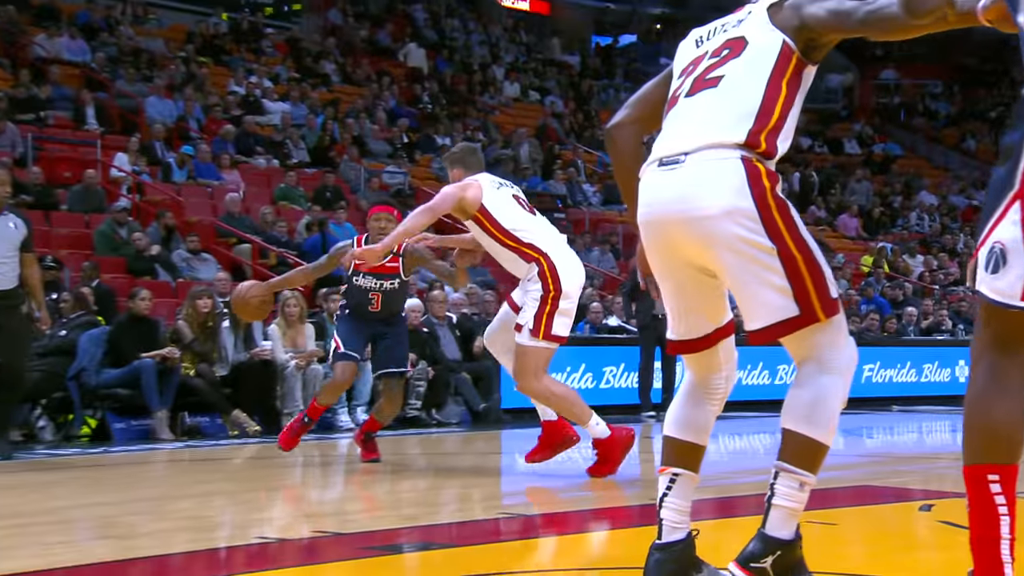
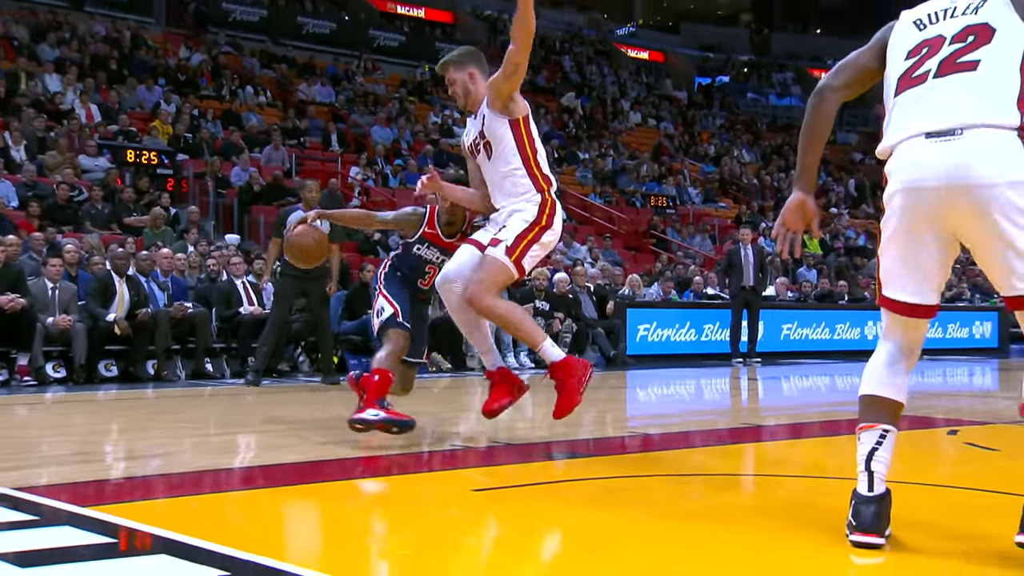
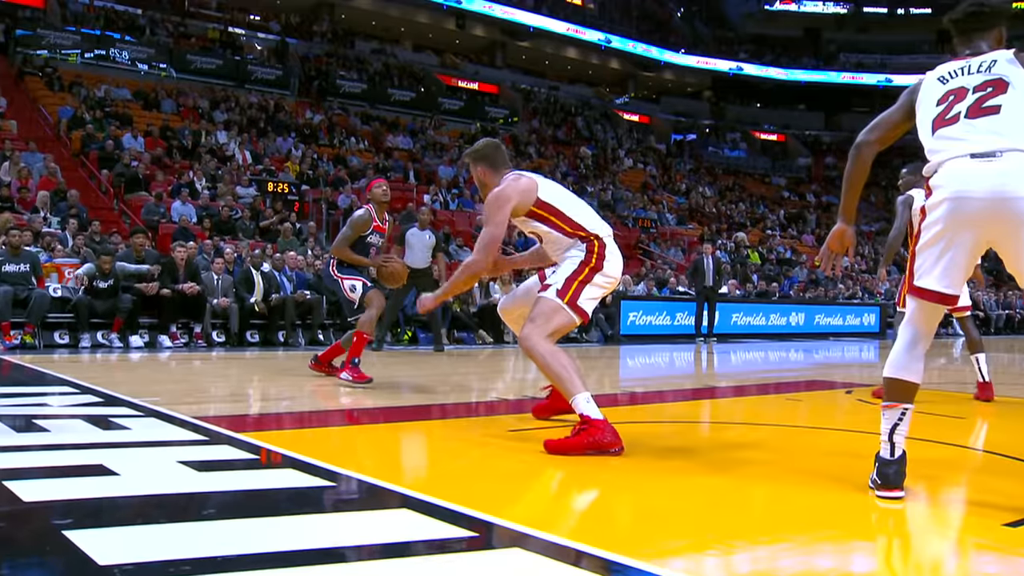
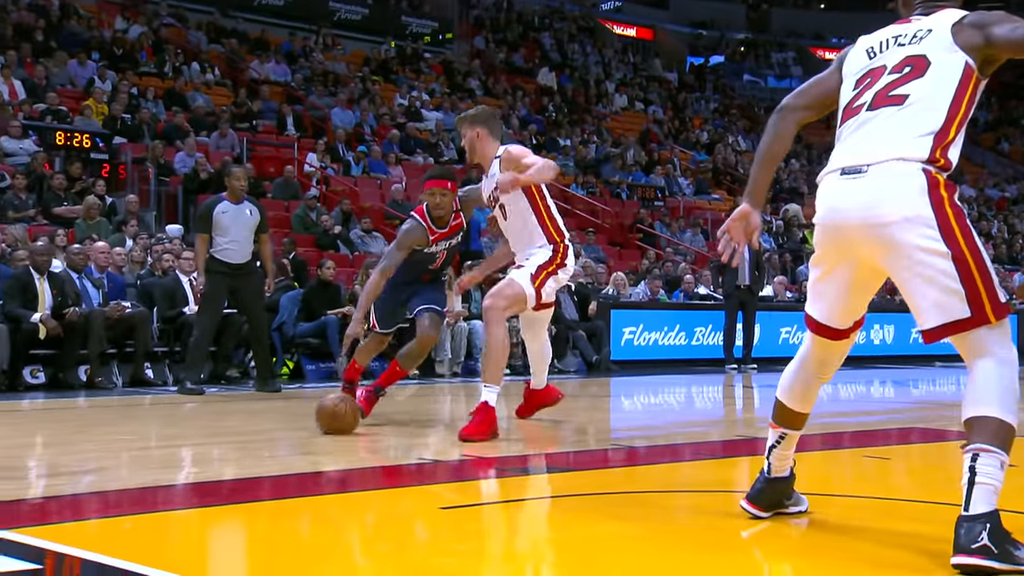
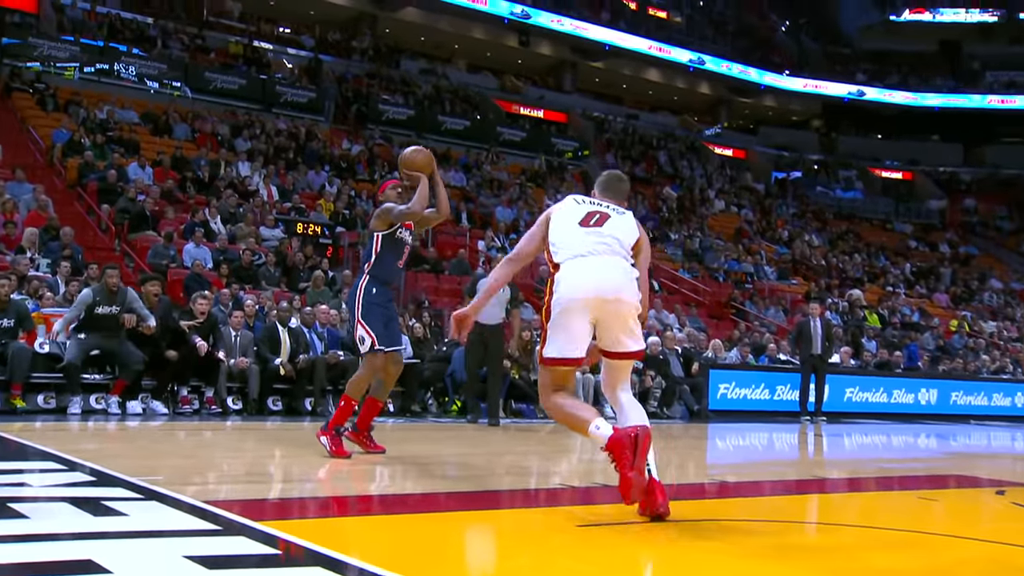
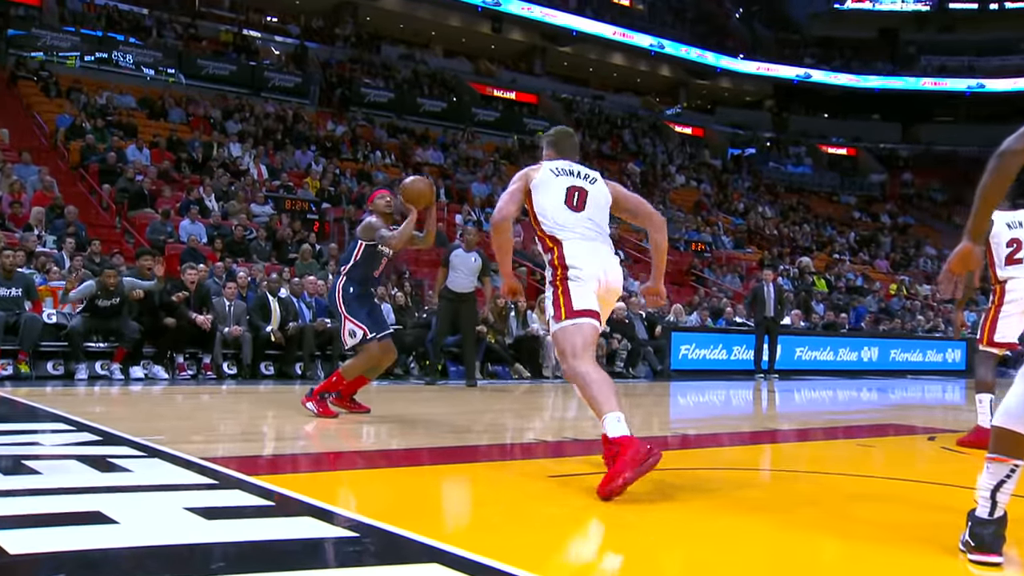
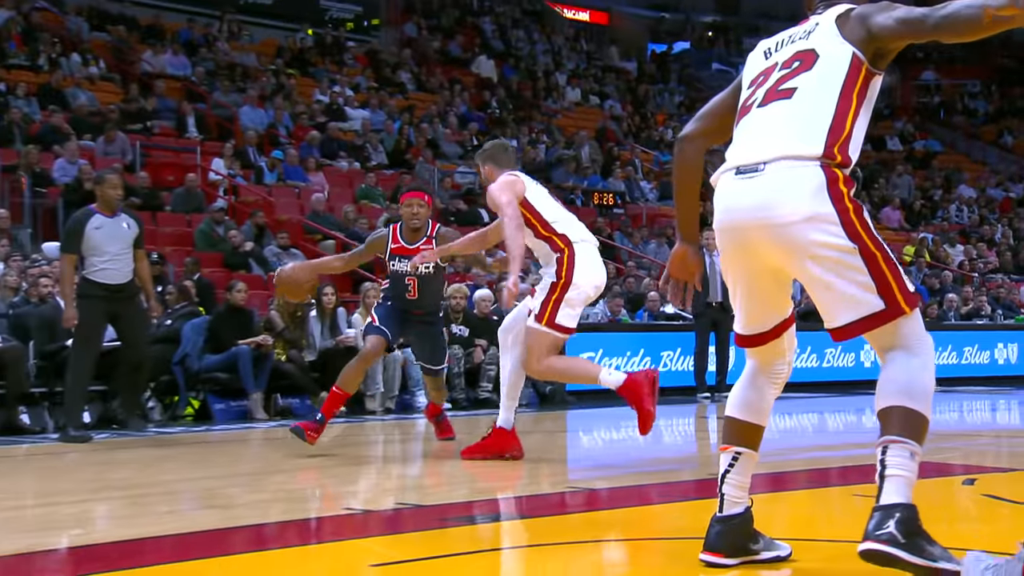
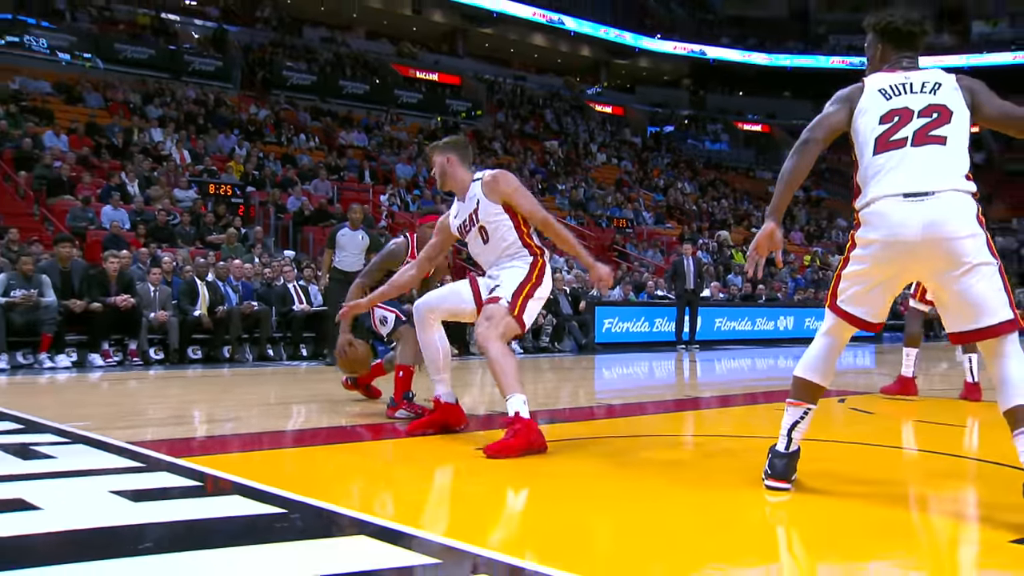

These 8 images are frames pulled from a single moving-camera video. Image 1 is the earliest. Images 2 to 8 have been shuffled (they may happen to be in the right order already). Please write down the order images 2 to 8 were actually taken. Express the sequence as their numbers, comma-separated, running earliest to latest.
7, 4, 2, 8, 3, 6, 5
